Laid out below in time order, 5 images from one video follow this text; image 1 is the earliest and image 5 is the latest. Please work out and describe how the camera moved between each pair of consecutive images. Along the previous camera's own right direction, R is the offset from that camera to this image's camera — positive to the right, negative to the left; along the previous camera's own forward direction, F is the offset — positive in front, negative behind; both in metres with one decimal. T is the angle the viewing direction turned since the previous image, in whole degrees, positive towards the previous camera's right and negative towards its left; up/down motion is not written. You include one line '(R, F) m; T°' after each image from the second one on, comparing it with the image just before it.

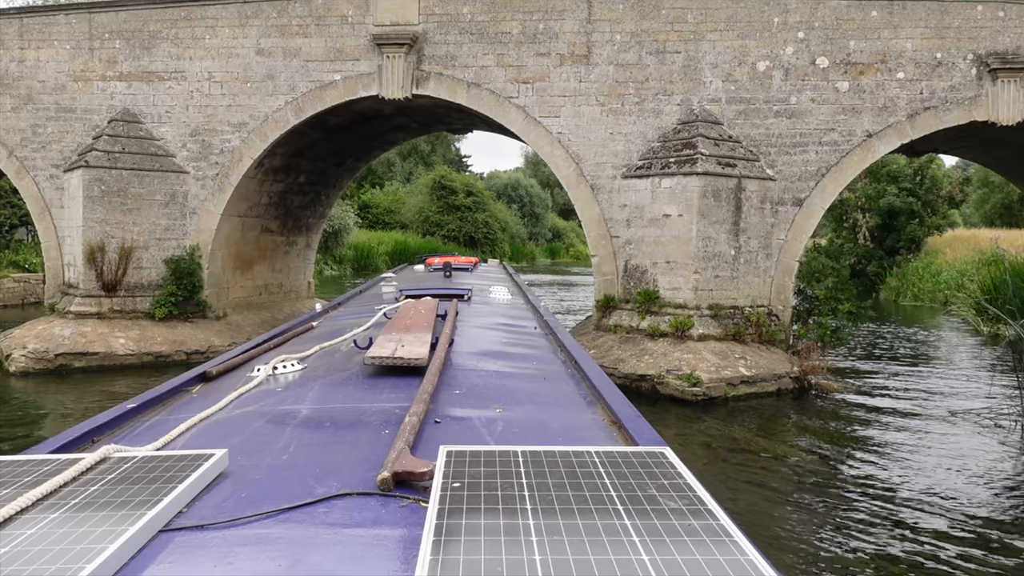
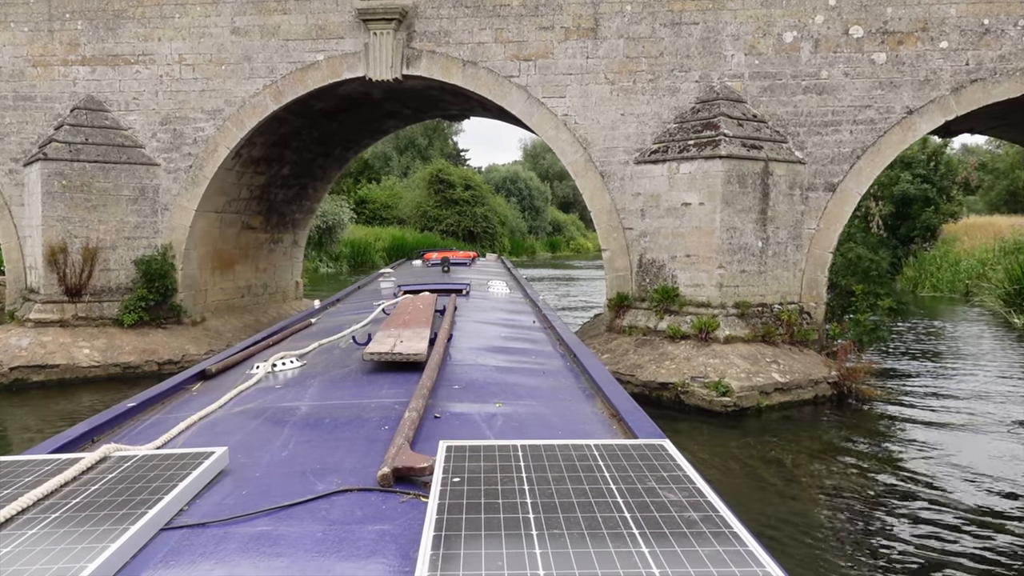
(0.0, +0.8) m; 0°
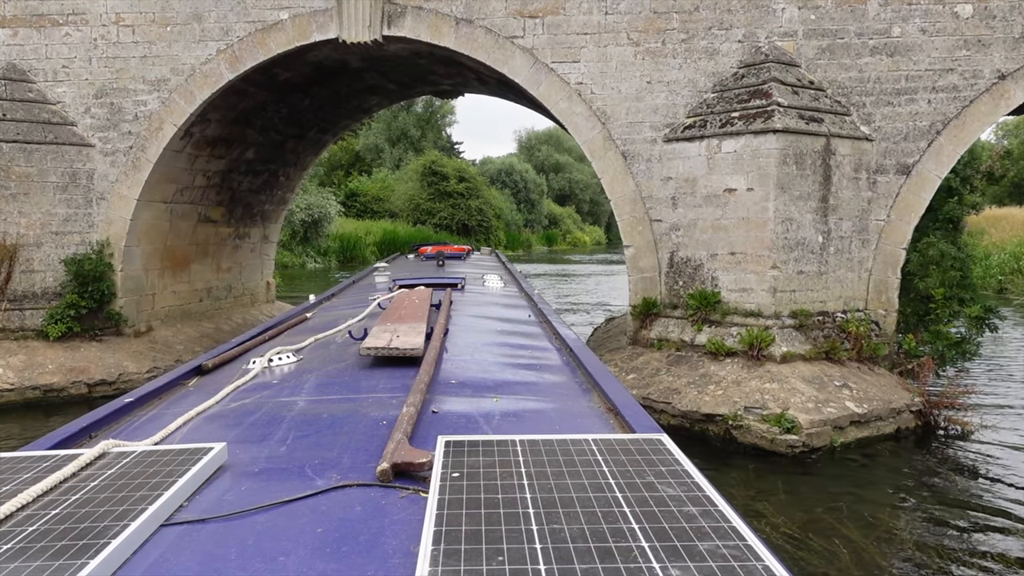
(-0.1, +1.4) m; 0°
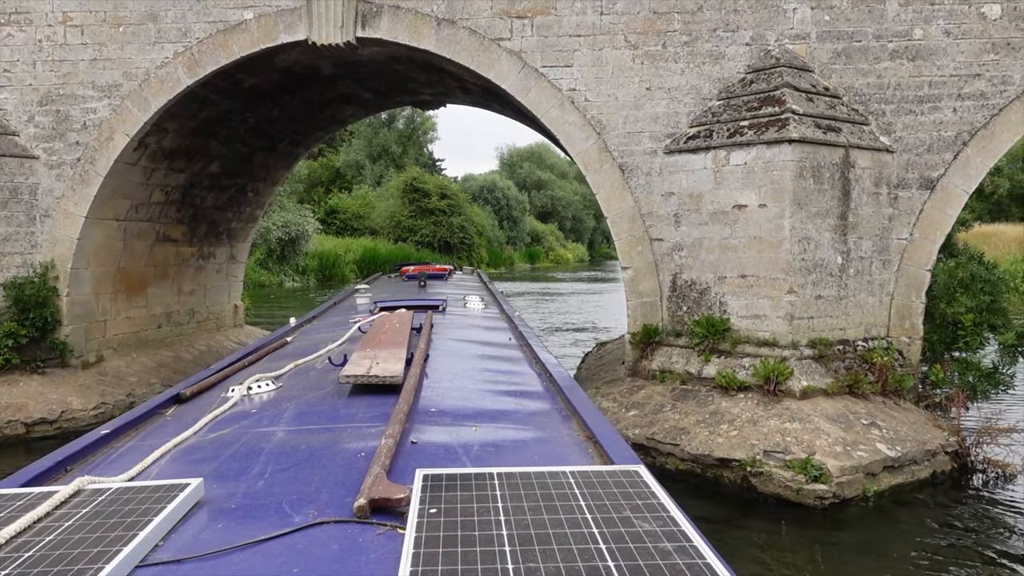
(0.0, +0.6) m; +1°
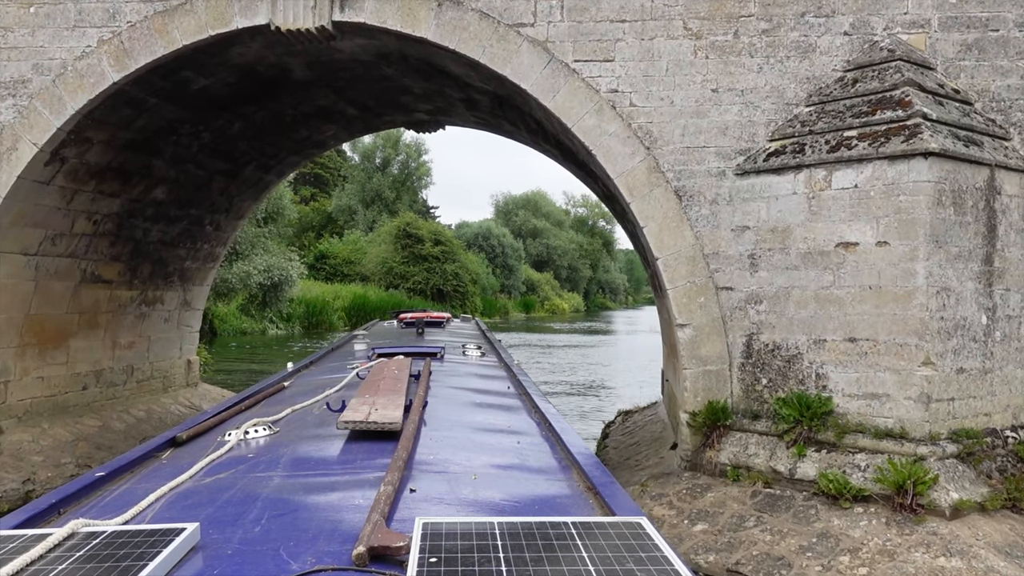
(-0.1, +1.5) m; 0°
